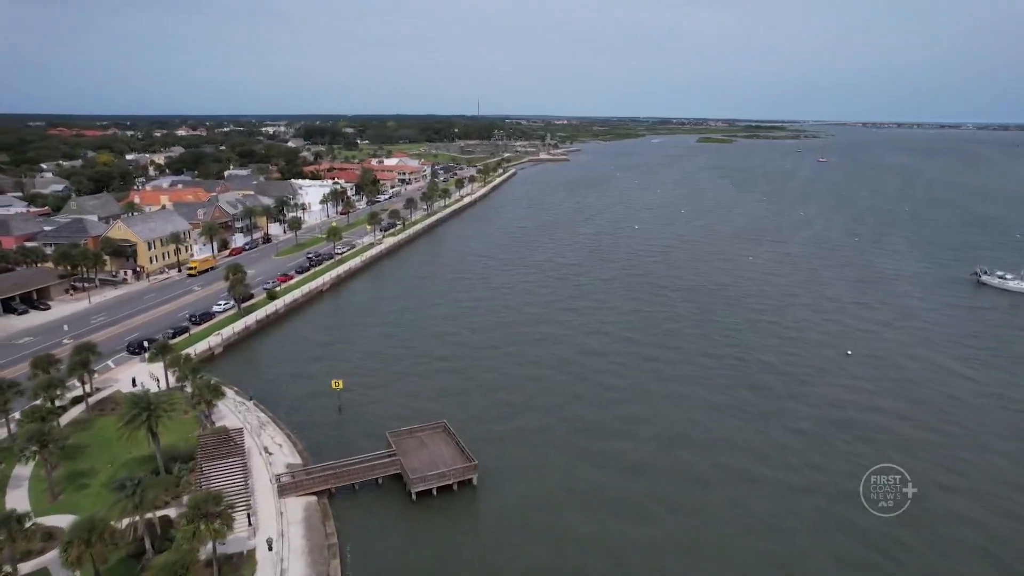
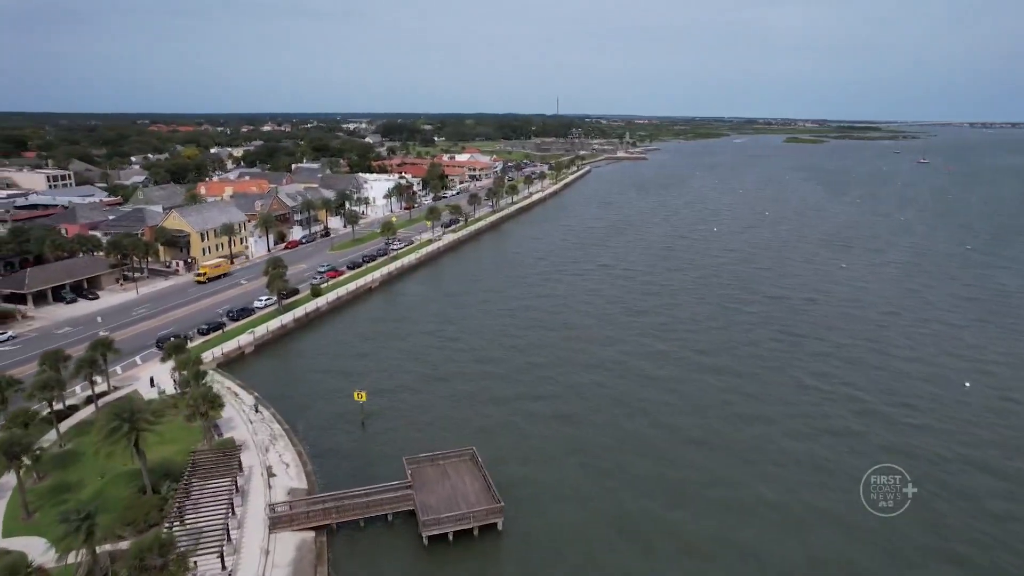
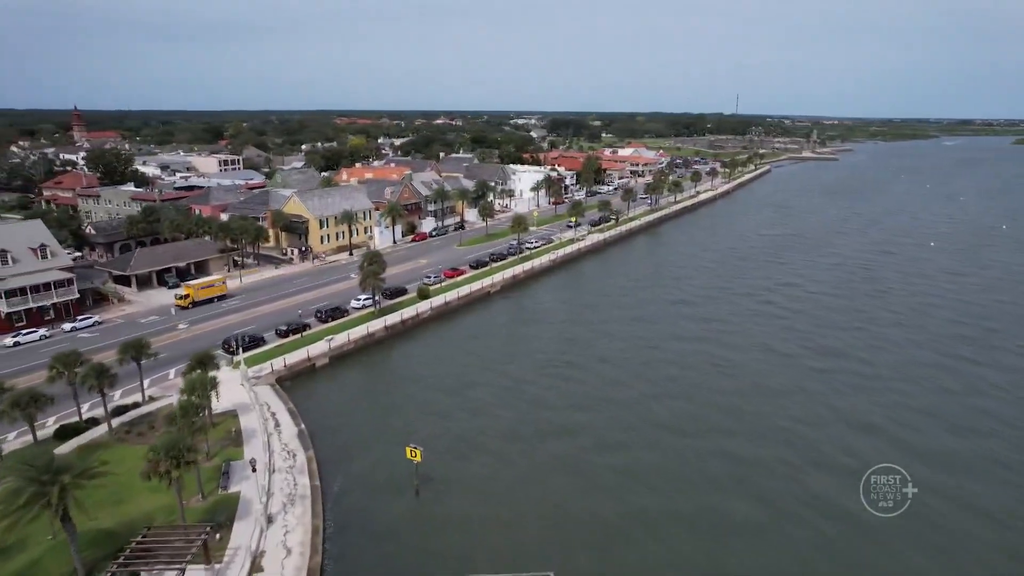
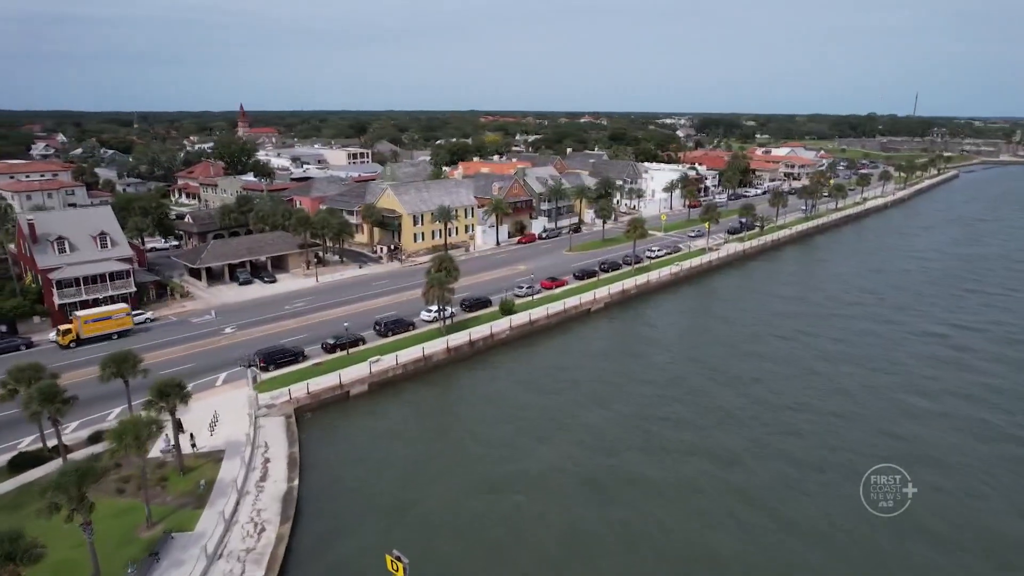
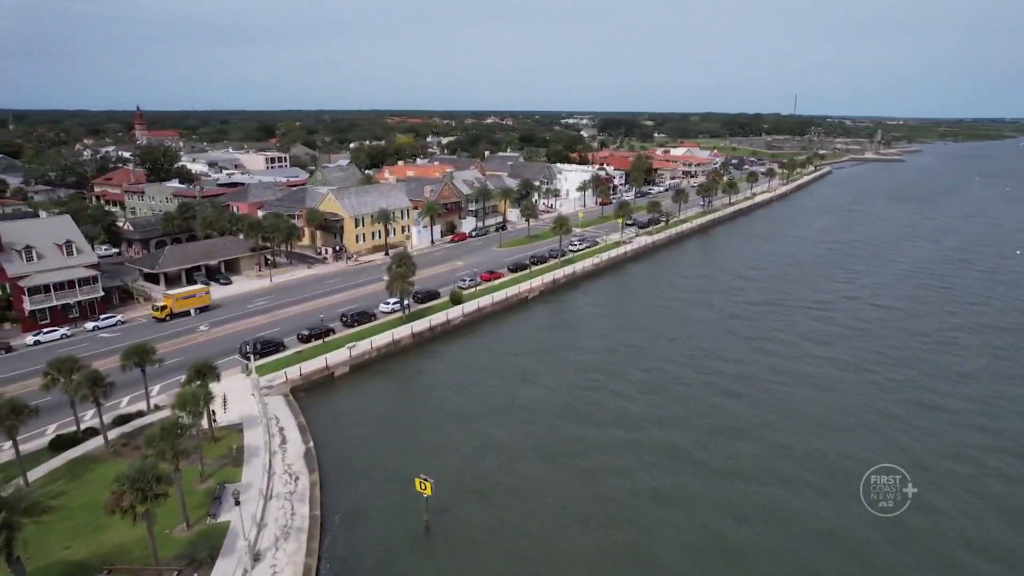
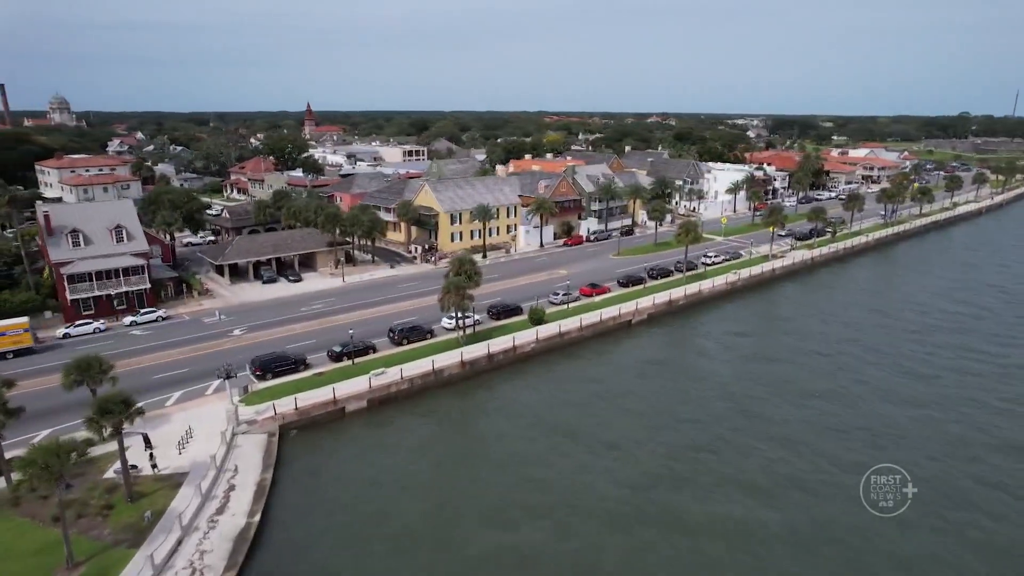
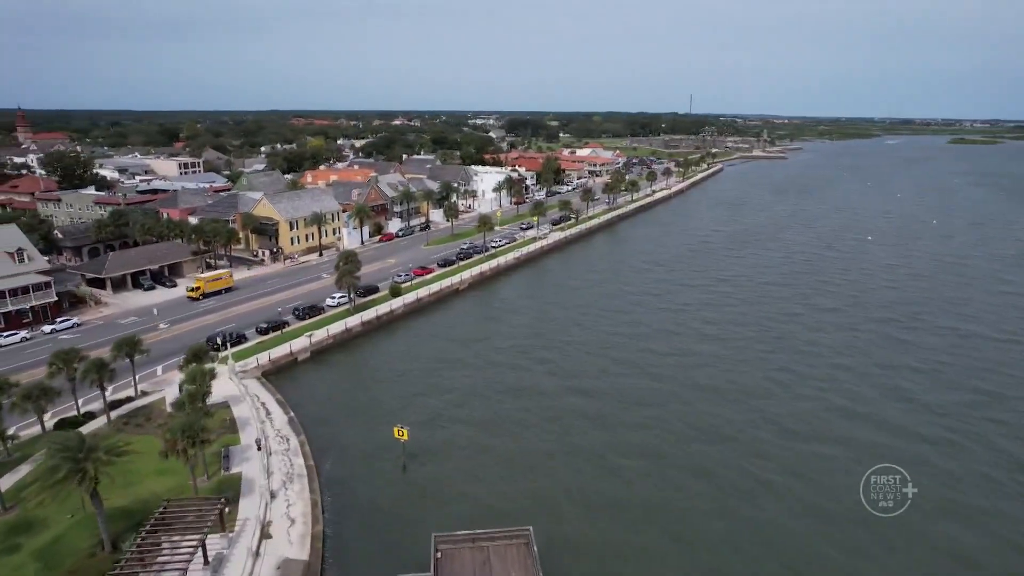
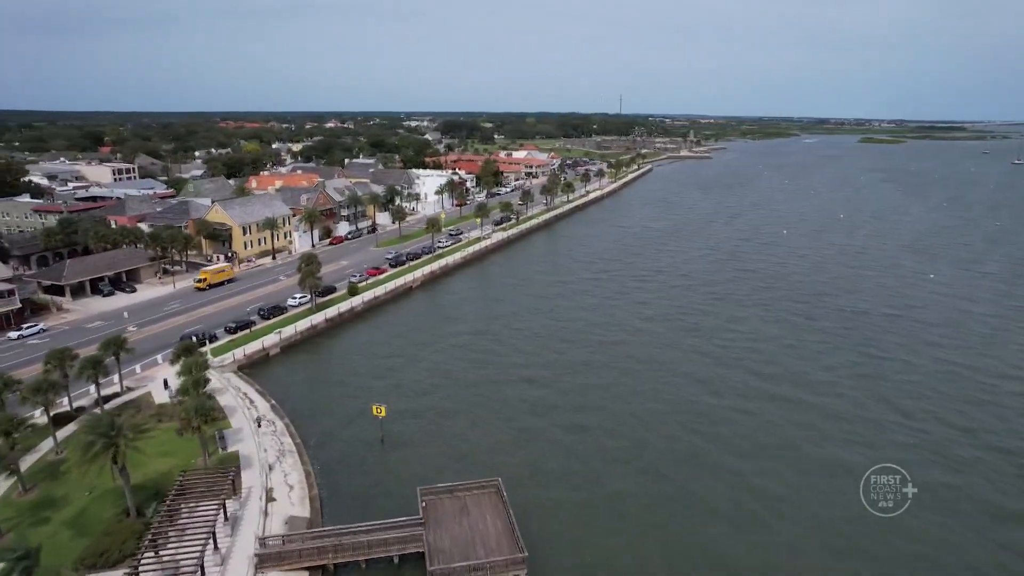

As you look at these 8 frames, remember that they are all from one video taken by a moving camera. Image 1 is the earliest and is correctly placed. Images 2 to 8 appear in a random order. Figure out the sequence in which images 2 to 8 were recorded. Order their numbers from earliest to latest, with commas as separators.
2, 8, 7, 3, 5, 4, 6
